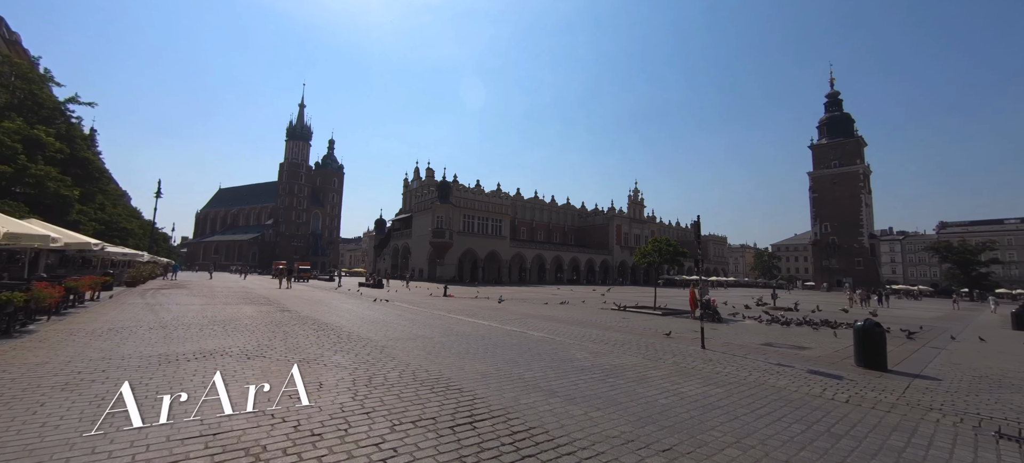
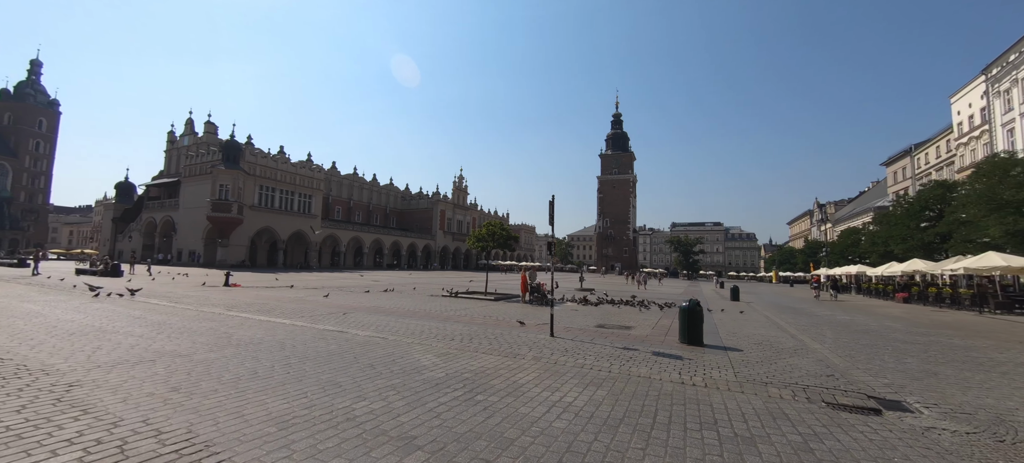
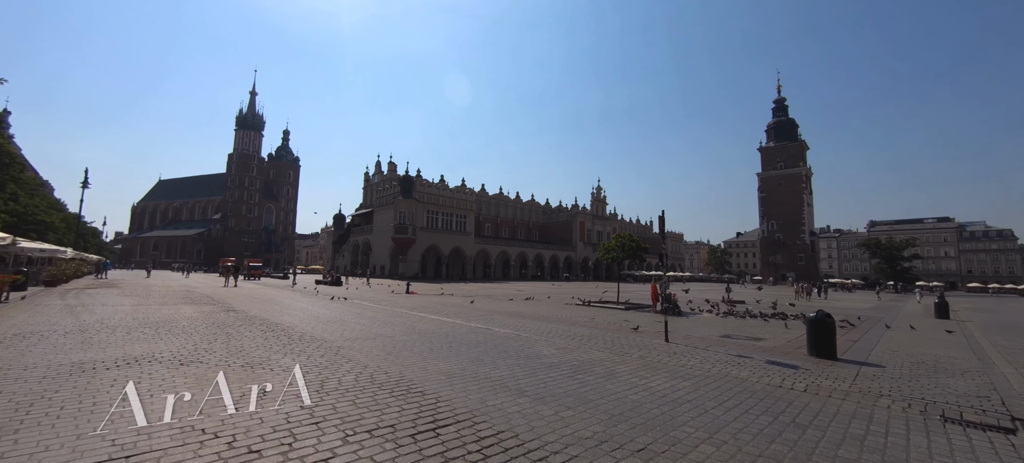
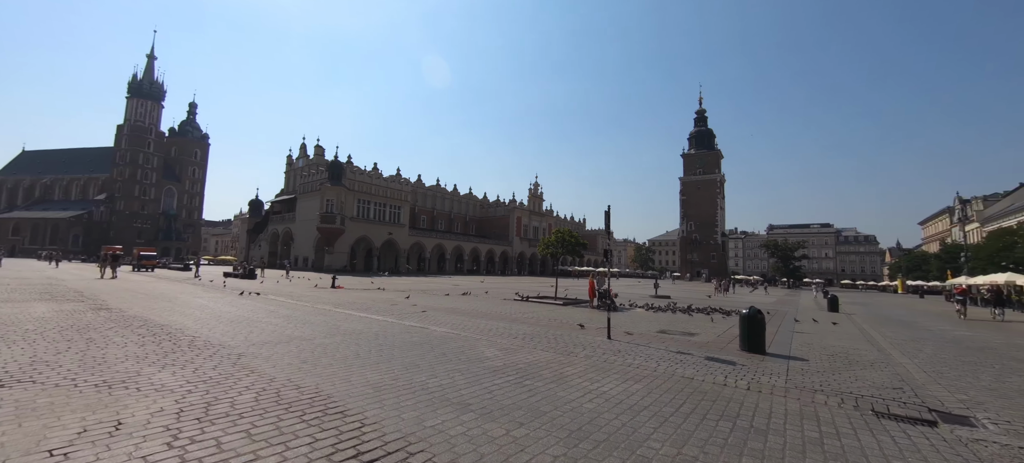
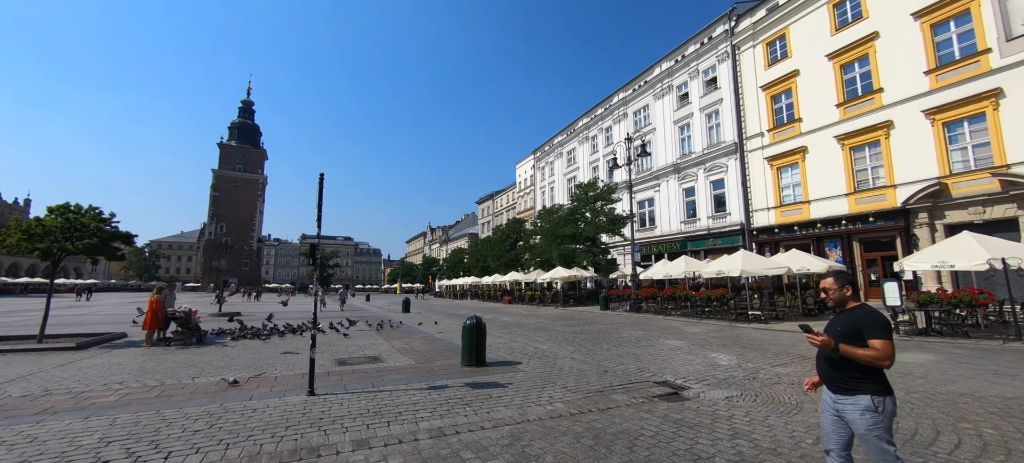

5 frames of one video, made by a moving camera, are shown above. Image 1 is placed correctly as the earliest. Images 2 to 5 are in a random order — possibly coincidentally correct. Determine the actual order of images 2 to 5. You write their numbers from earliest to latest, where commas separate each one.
3, 4, 2, 5
